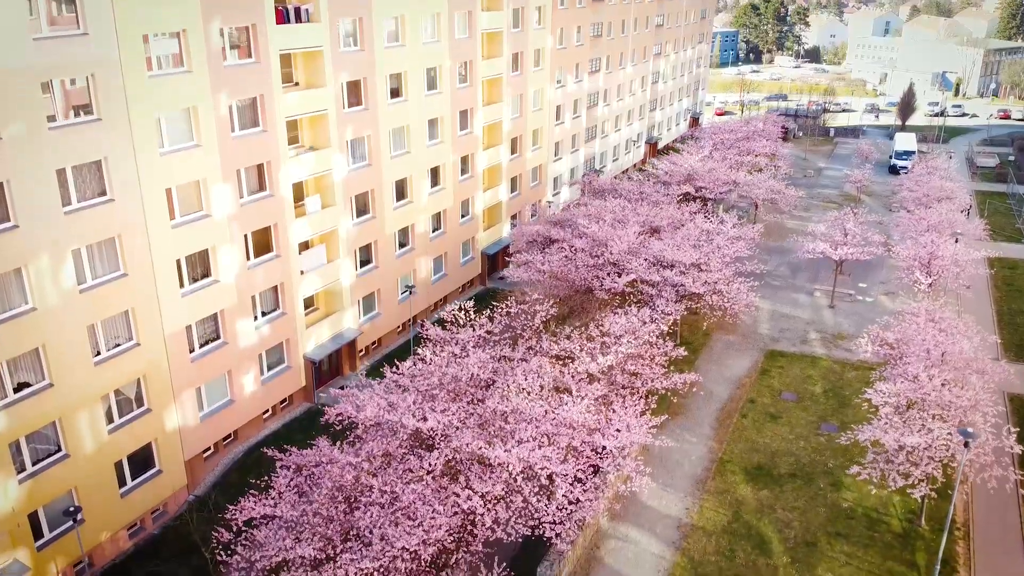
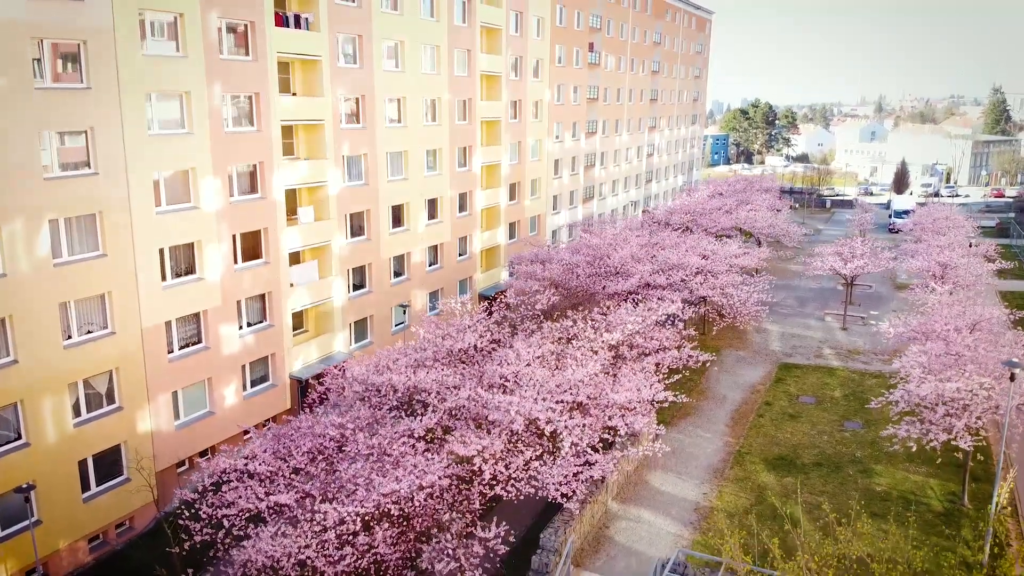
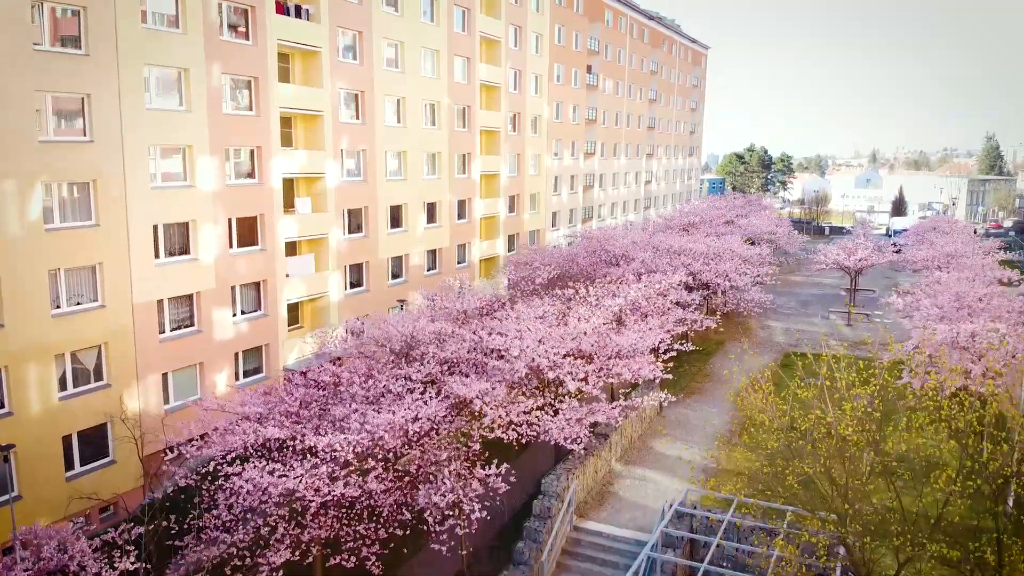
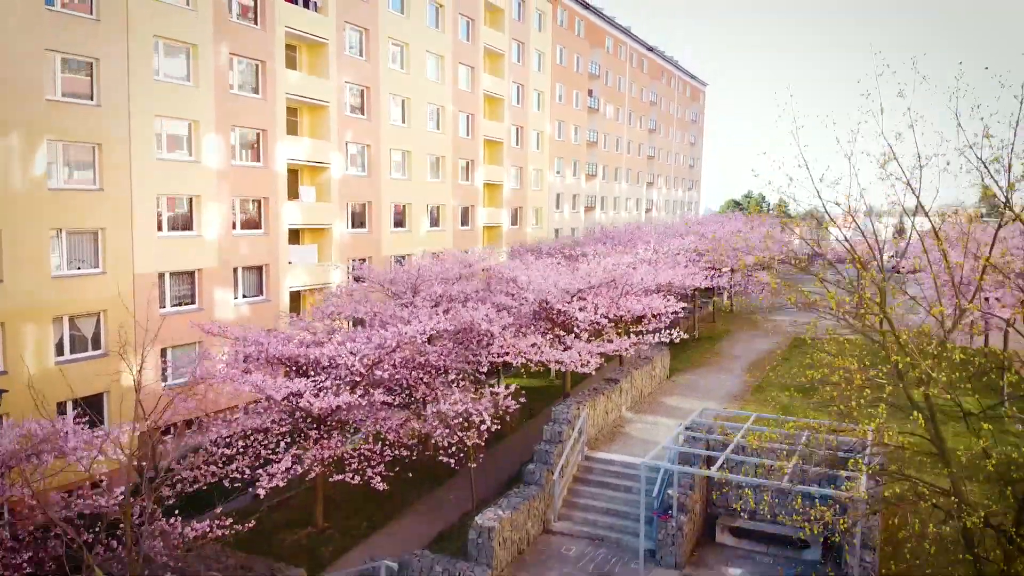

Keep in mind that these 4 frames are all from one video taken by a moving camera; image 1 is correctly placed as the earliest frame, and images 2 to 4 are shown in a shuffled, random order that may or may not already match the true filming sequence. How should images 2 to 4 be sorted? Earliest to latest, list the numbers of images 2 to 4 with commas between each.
2, 3, 4
